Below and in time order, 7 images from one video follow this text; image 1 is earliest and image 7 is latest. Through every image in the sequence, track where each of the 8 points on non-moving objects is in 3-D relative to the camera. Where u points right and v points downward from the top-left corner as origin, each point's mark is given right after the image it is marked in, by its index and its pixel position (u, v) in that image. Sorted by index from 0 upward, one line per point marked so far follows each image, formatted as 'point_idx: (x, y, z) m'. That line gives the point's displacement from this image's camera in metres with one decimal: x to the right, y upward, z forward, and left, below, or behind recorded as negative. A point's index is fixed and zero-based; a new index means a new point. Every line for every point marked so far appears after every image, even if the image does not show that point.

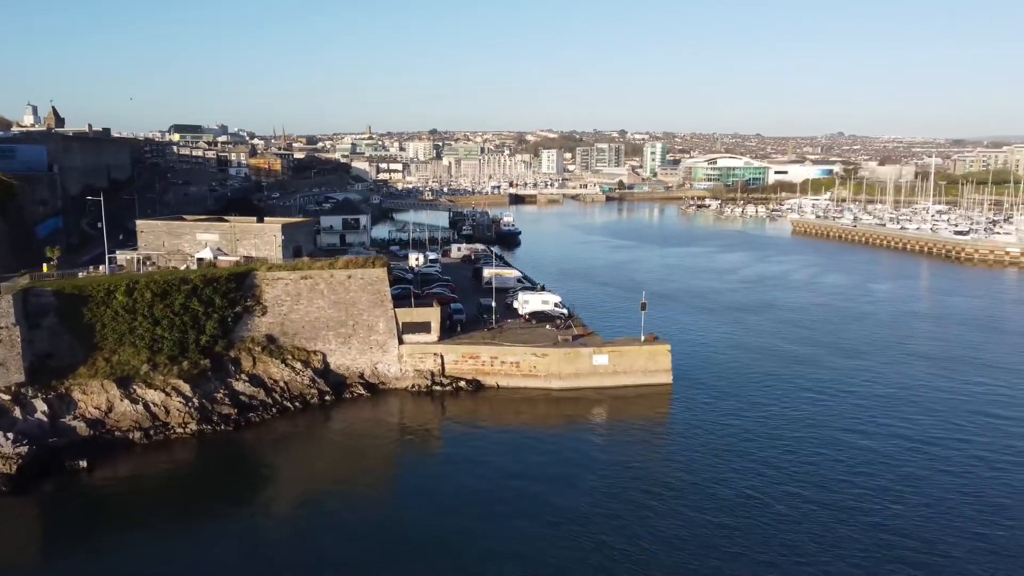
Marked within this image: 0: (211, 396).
0: (-7.5, -2.7, +19.6) m
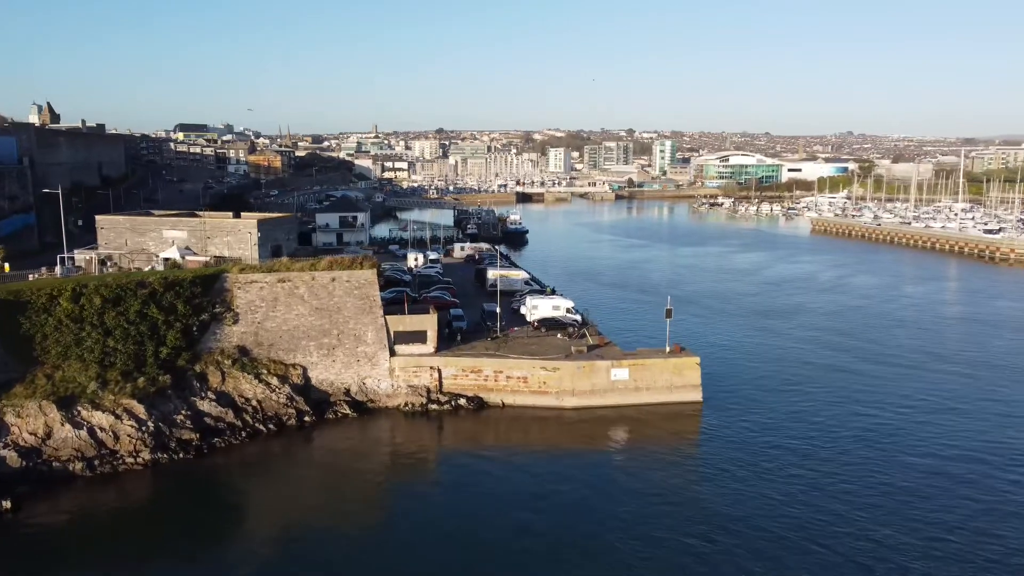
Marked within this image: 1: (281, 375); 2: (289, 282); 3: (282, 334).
0: (-7.3, -2.8, +16.9) m
1: (-5.6, -2.1, +19.0) m
2: (-5.5, +0.1, +19.3) m
3: (-5.6, -1.1, +19.2) m
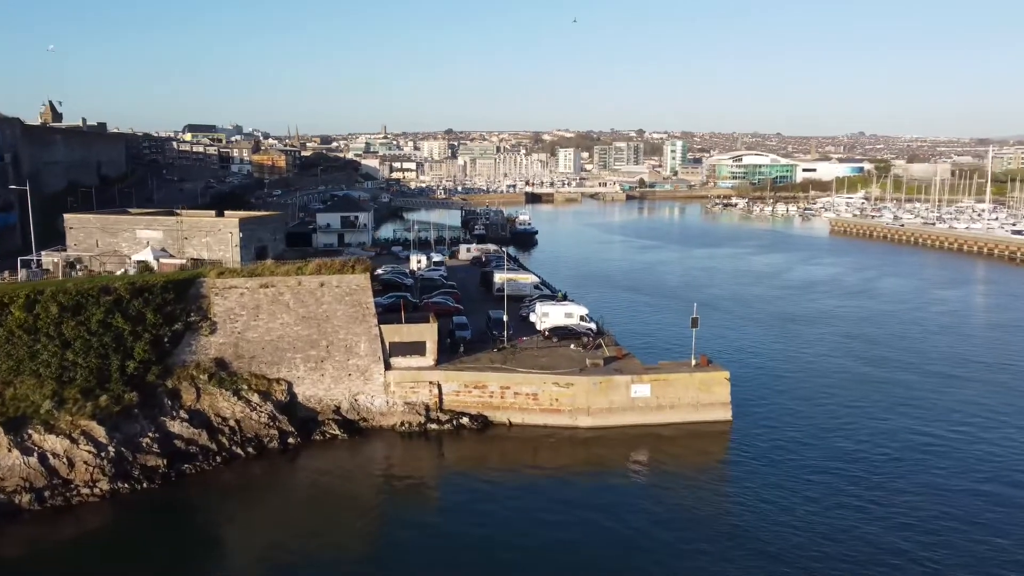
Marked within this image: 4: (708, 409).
0: (-7.2, -2.9, +15.0) m
1: (-5.4, -2.2, +17.1) m
2: (-5.3, 0.0, +17.3) m
3: (-5.4, -1.3, +17.3) m
4: (+4.5, -2.8, +18.0) m
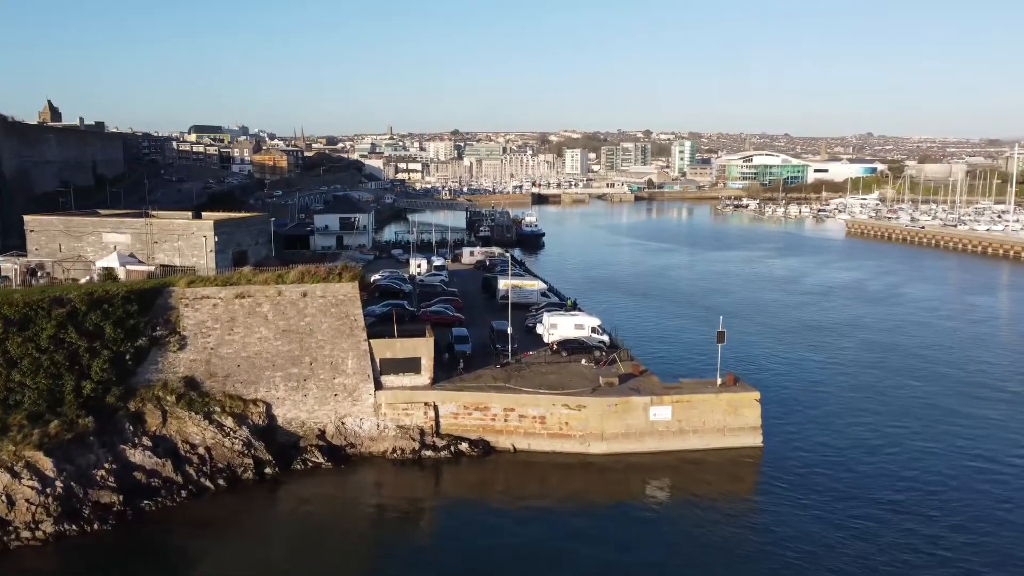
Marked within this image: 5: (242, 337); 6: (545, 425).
0: (-7.1, -3.1, +13.2) m
1: (-5.3, -2.4, +15.3) m
2: (-5.2, -0.2, +15.5) m
3: (-5.3, -1.5, +15.5) m
4: (+4.6, -3.0, +16.2) m
5: (-5.3, -1.0, +15.5) m
6: (+0.7, -2.7, +15.8) m
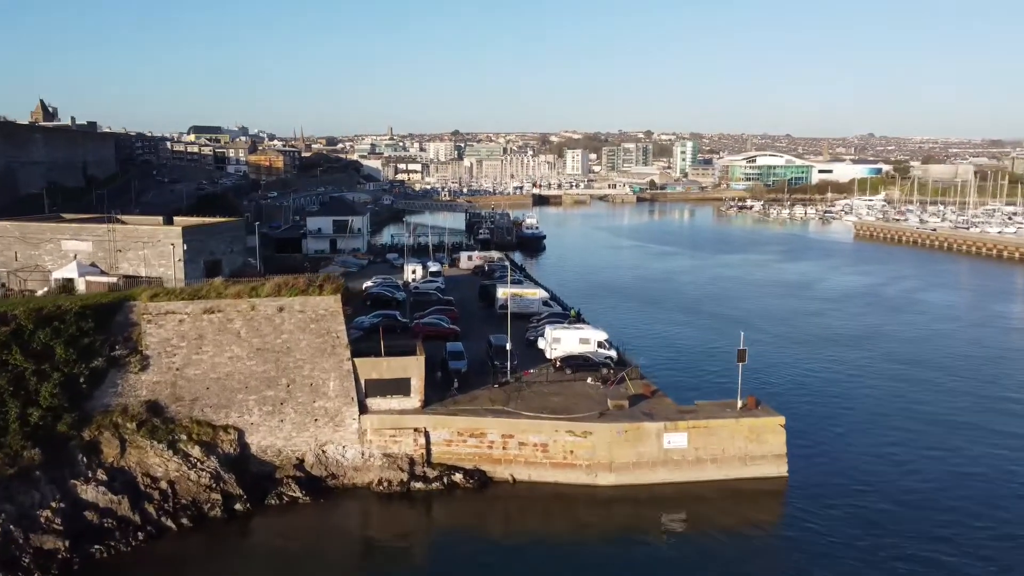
0: (-7.1, -3.4, +11.7) m
1: (-5.3, -2.7, +13.7) m
2: (-5.2, -0.5, +14.0) m
3: (-5.4, -1.7, +14.0) m
4: (+4.6, -3.2, +14.6) m
5: (-5.3, -1.2, +14.0) m
6: (+0.6, -3.0, +14.2) m
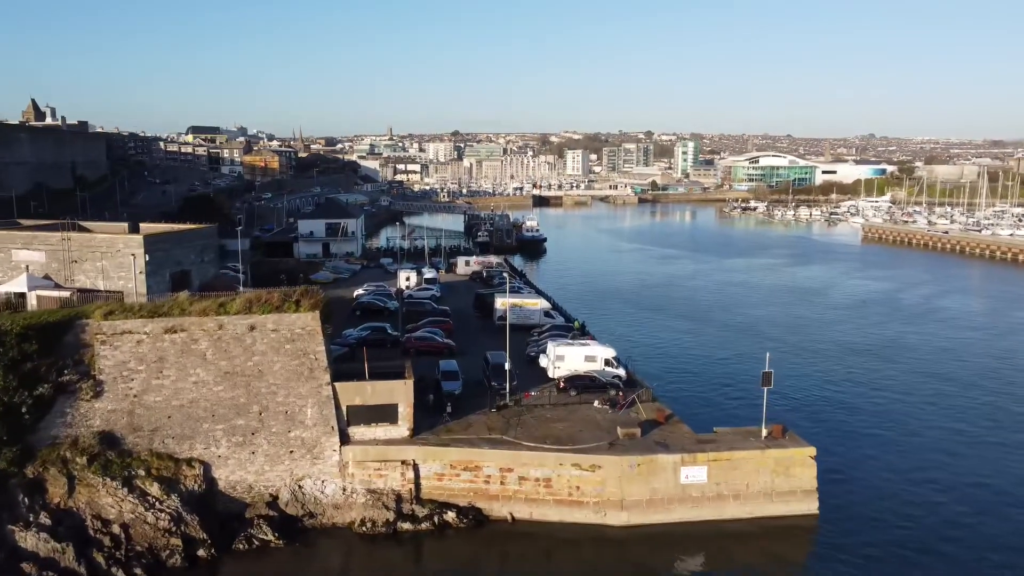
0: (-7.2, -3.6, +10.2) m
1: (-5.3, -2.9, +12.2) m
2: (-5.2, -0.7, +12.5) m
3: (-5.4, -2.0, +12.5) m
4: (+4.6, -3.5, +13.1) m
5: (-5.3, -1.5, +12.5) m
6: (+0.6, -3.3, +12.7) m
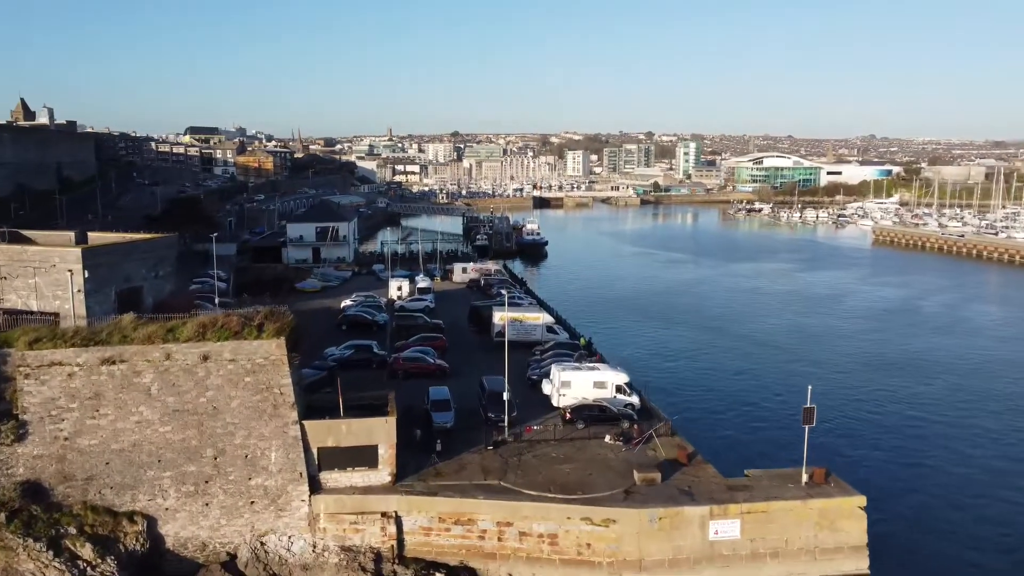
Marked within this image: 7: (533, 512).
0: (-7.2, -3.9, +8.3) m
1: (-5.3, -3.3, +10.3) m
2: (-5.2, -1.0, +10.6) m
3: (-5.4, -2.3, +10.6) m
4: (+4.5, -3.8, +11.2) m
5: (-5.3, -1.8, +10.6) m
6: (+0.6, -3.6, +10.8) m
7: (+0.3, -3.1, +10.8) m
